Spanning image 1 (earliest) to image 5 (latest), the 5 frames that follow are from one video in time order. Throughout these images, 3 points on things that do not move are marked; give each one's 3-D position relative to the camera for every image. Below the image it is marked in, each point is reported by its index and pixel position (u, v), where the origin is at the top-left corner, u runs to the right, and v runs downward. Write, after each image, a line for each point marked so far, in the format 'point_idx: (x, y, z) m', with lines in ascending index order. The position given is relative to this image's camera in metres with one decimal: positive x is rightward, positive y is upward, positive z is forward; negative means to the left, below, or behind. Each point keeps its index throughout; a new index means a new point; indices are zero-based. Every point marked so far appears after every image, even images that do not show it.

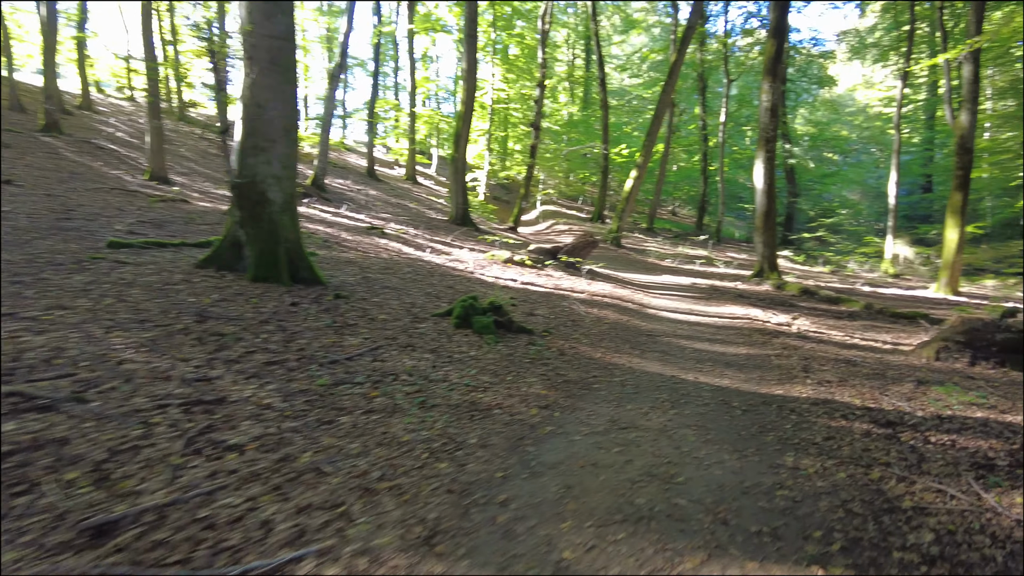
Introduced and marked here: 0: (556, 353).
0: (+0.4, -0.5, +5.3) m
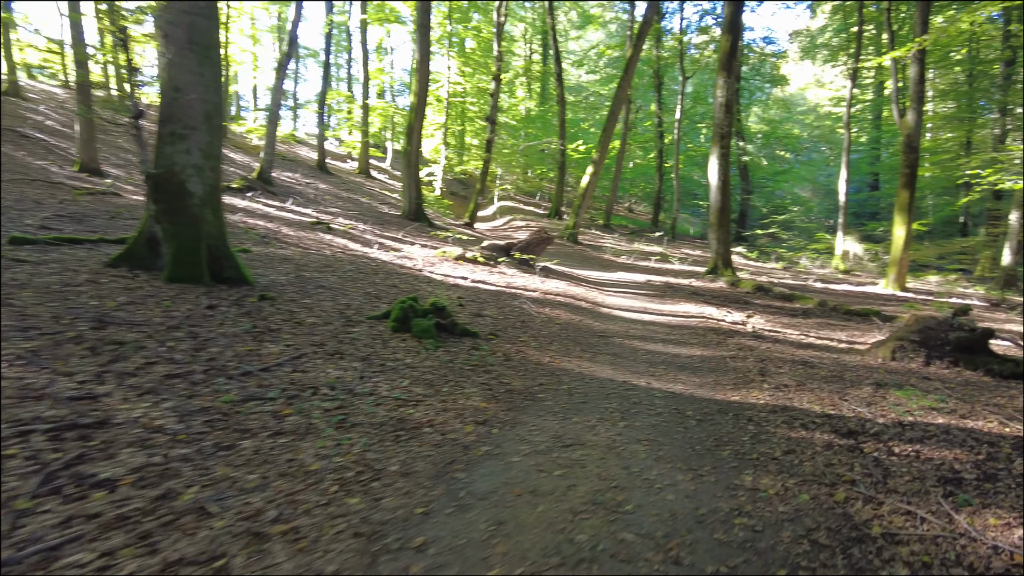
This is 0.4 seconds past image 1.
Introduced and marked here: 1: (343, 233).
0: (-0.1, -0.5, +4.9) m
1: (-3.6, +1.2, +14.2) m
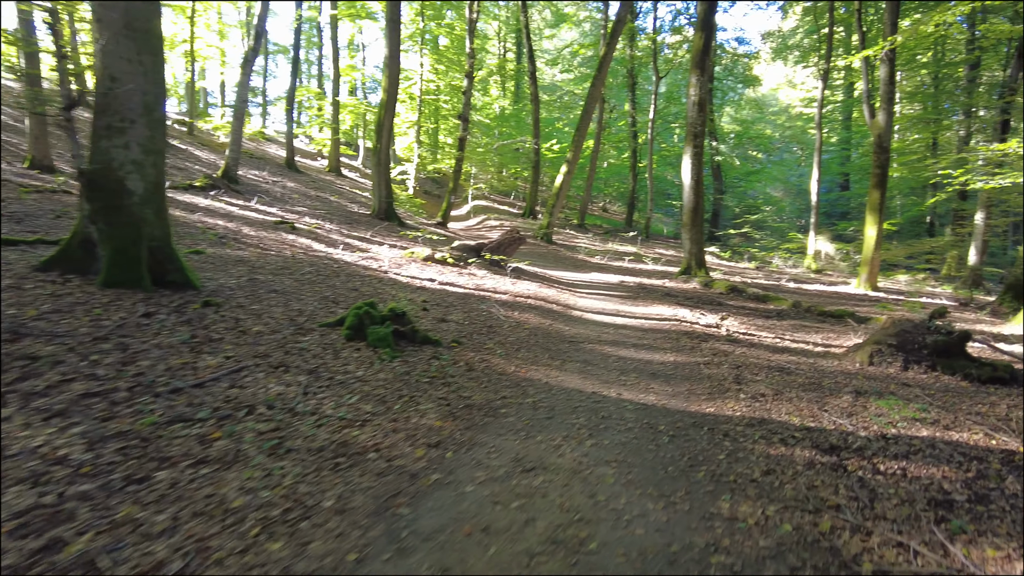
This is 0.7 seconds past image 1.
0: (-0.3, -0.6, +4.6) m
1: (-4.2, +1.2, +13.7) m
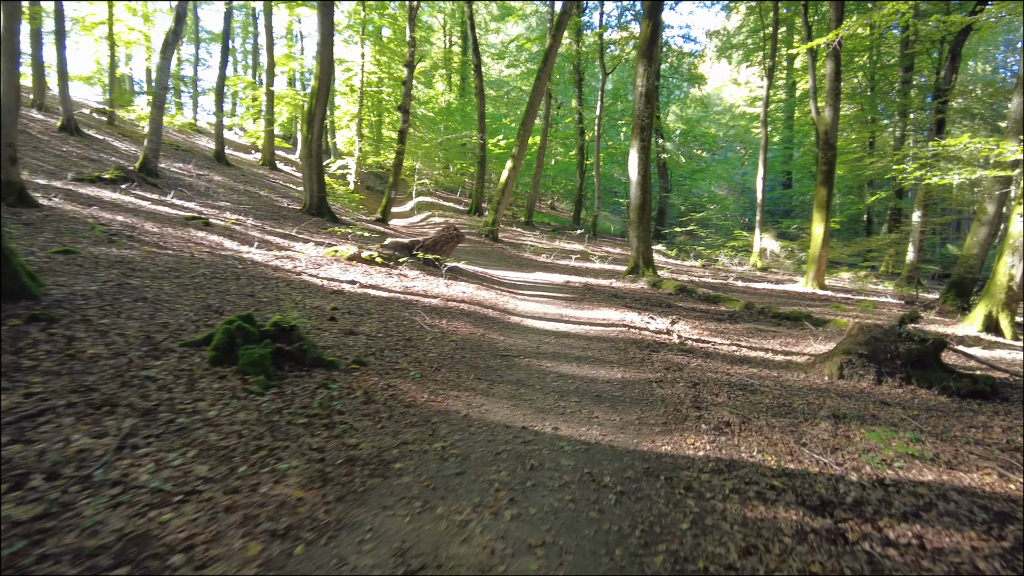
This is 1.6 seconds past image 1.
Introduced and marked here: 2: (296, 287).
0: (-0.8, -0.6, +3.6) m
1: (-5.4, +1.1, +12.4) m
2: (-2.4, 0.0, +7.3) m
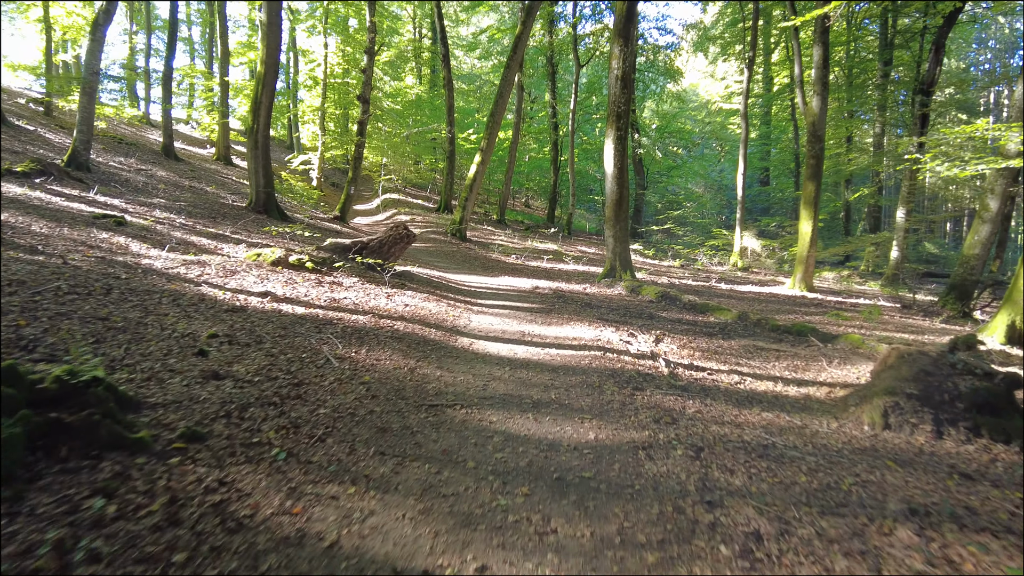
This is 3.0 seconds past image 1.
0: (-1.2, -0.8, +2.1) m
1: (-6.1, +1.0, +10.8) m
2: (-2.9, -0.1, +5.7) m
